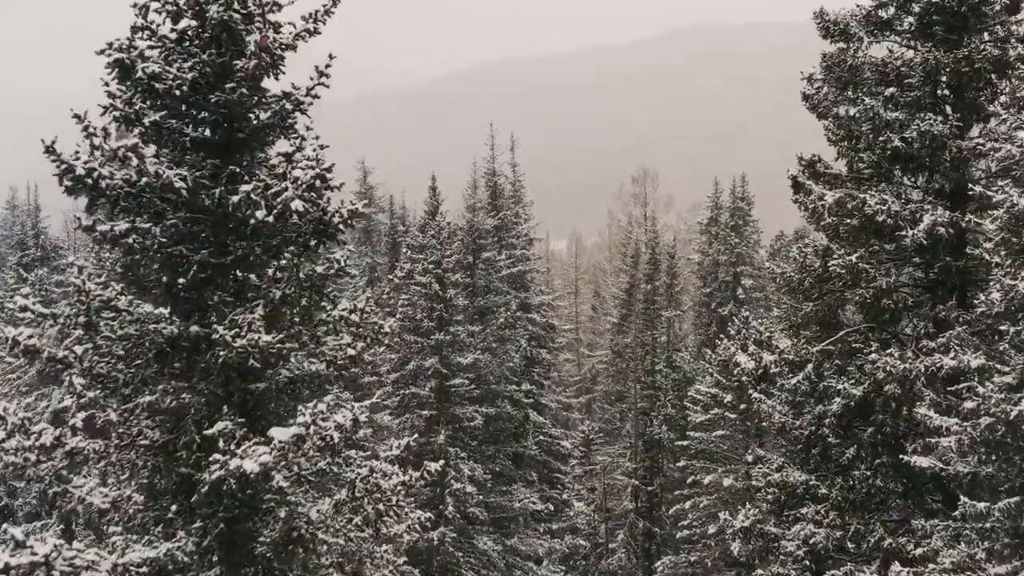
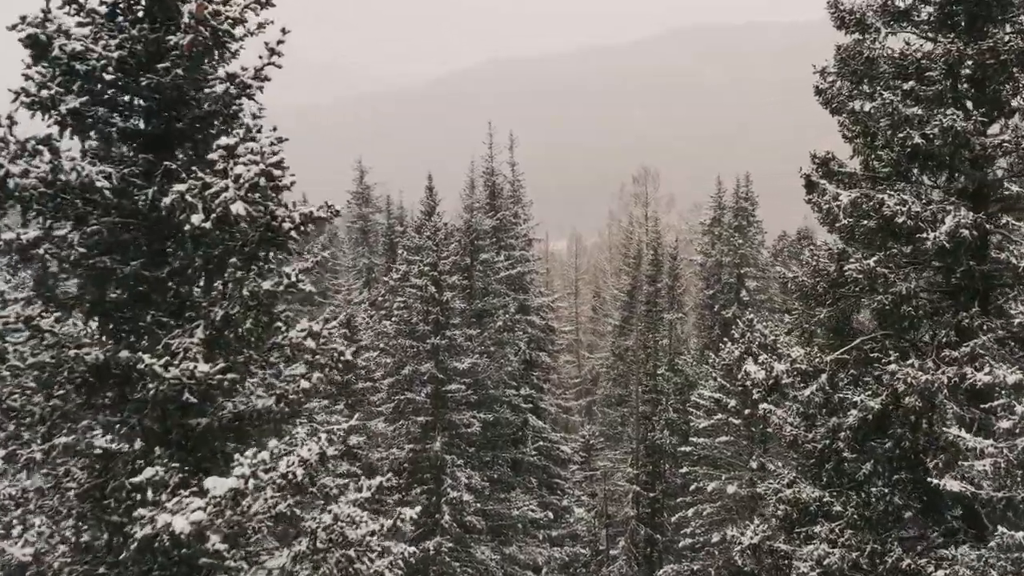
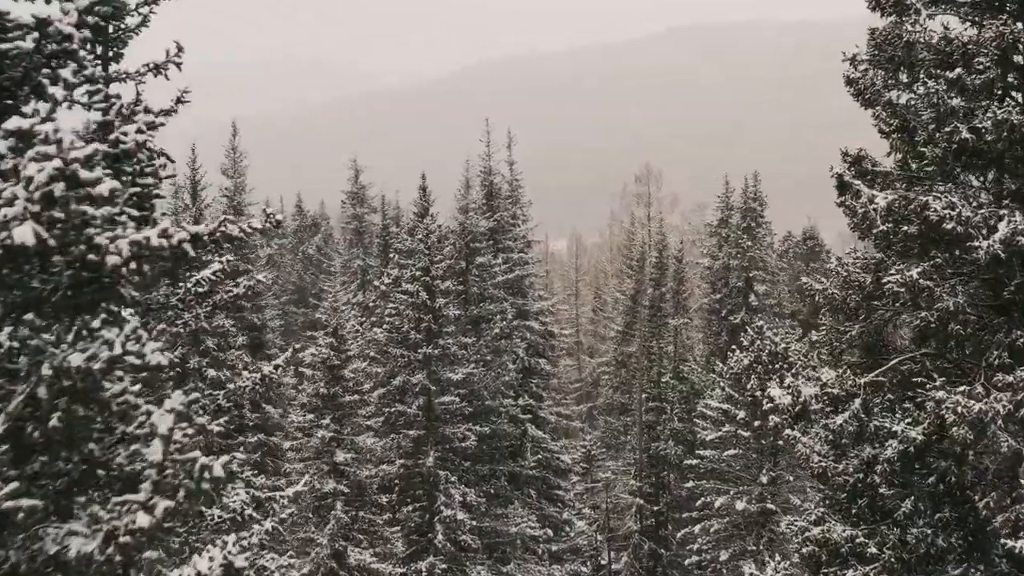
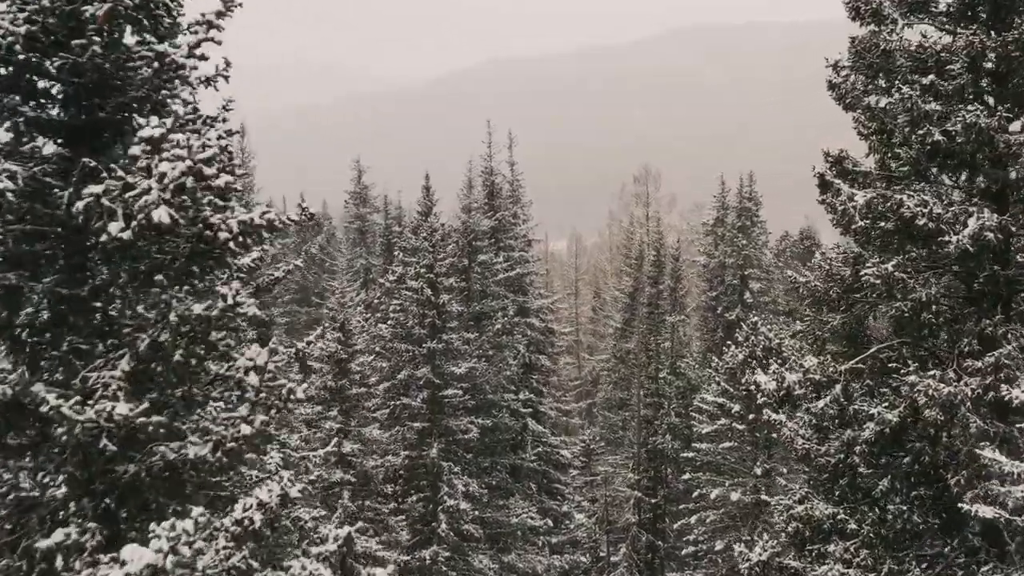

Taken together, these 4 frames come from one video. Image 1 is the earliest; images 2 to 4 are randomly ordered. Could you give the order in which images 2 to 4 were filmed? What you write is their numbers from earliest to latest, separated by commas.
2, 4, 3
